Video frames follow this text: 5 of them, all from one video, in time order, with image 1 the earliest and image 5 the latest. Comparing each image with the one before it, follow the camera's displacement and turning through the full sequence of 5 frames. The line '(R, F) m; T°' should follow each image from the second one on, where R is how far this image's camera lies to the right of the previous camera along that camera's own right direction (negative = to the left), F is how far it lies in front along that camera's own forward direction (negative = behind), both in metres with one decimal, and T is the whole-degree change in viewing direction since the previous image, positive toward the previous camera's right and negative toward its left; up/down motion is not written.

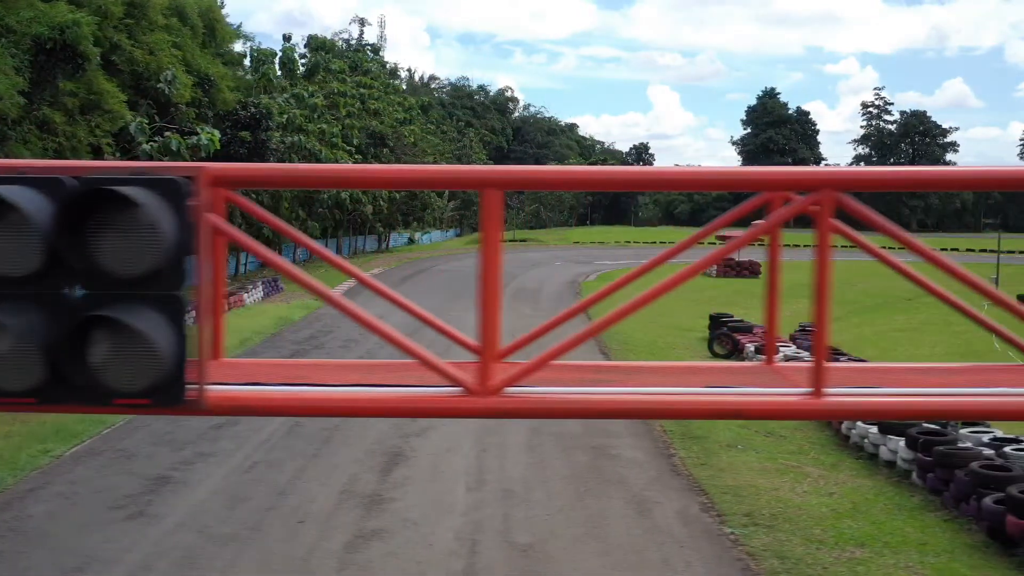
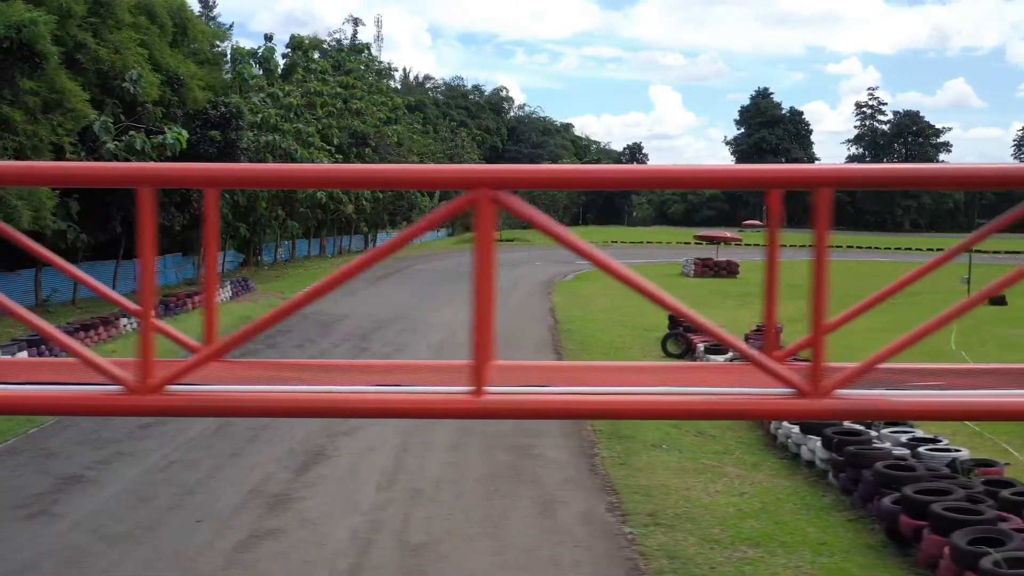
(+0.4, 0.0) m; 0°
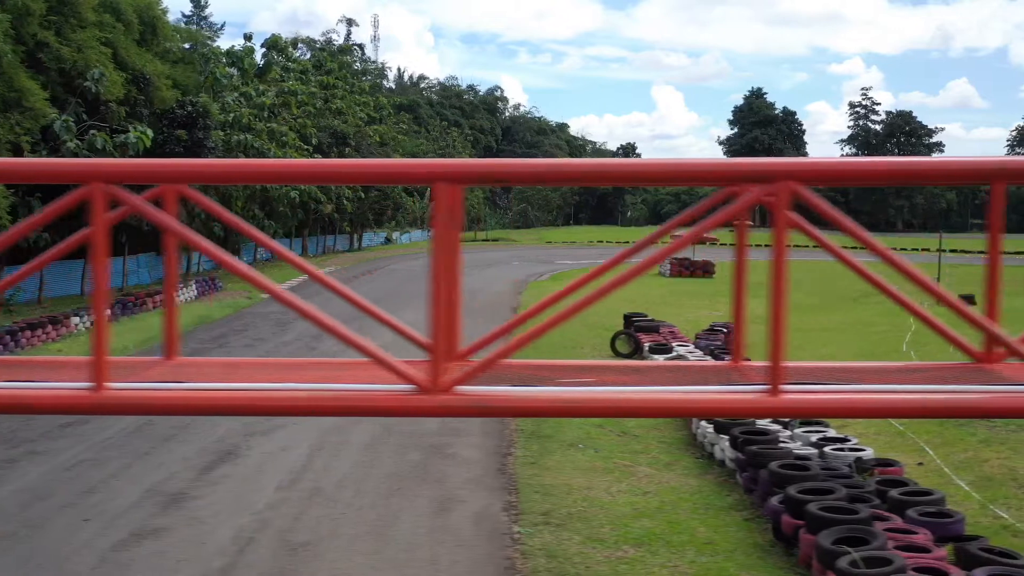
(+0.5, 0.0) m; 0°
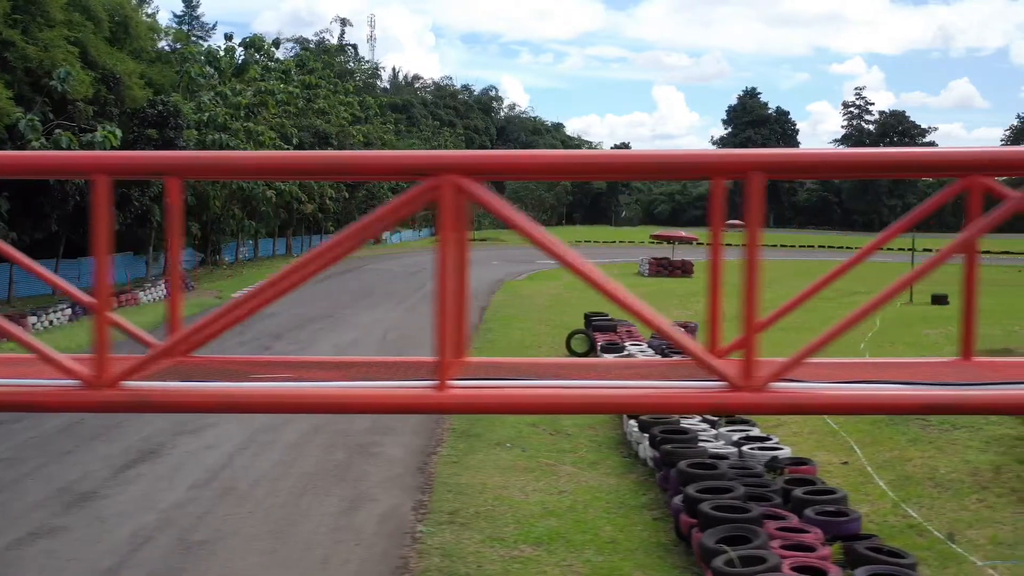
(+0.4, 0.0) m; 0°
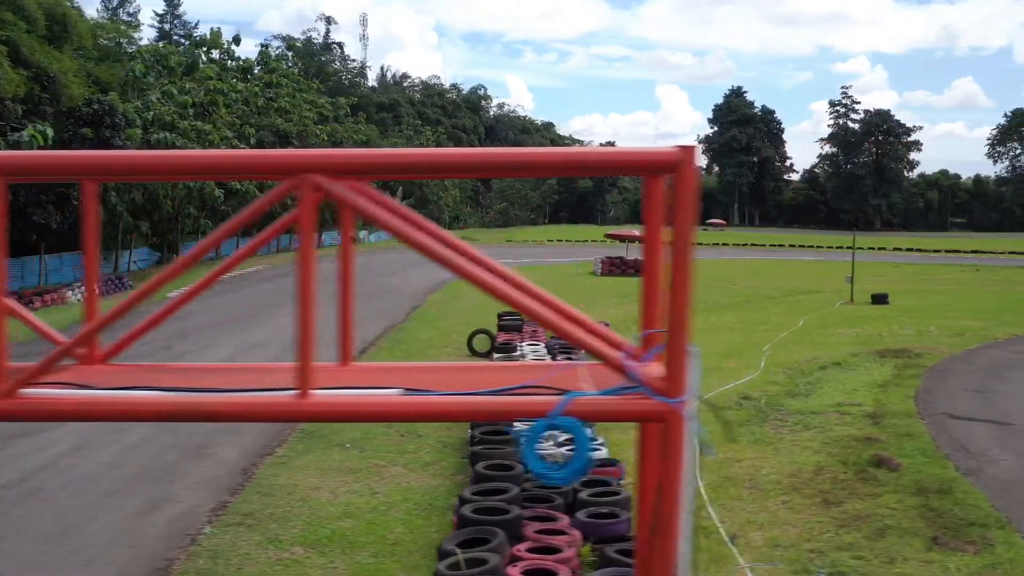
(+0.9, 0.0) m; 0°
